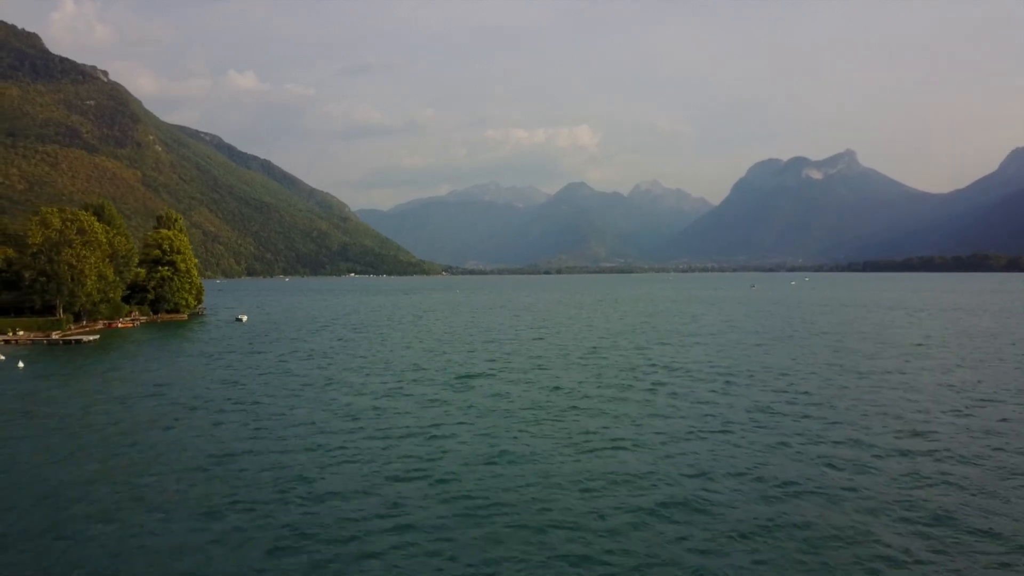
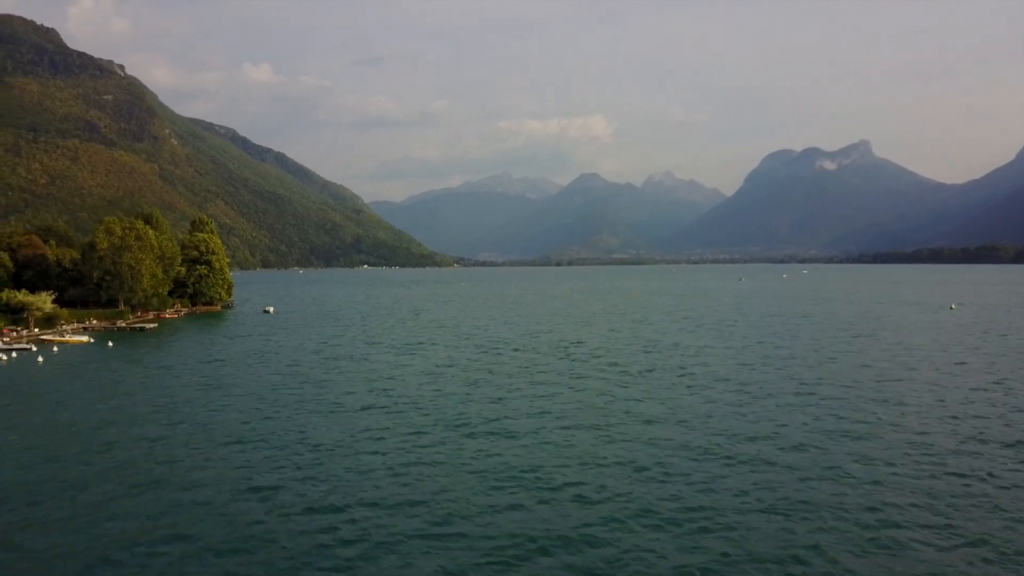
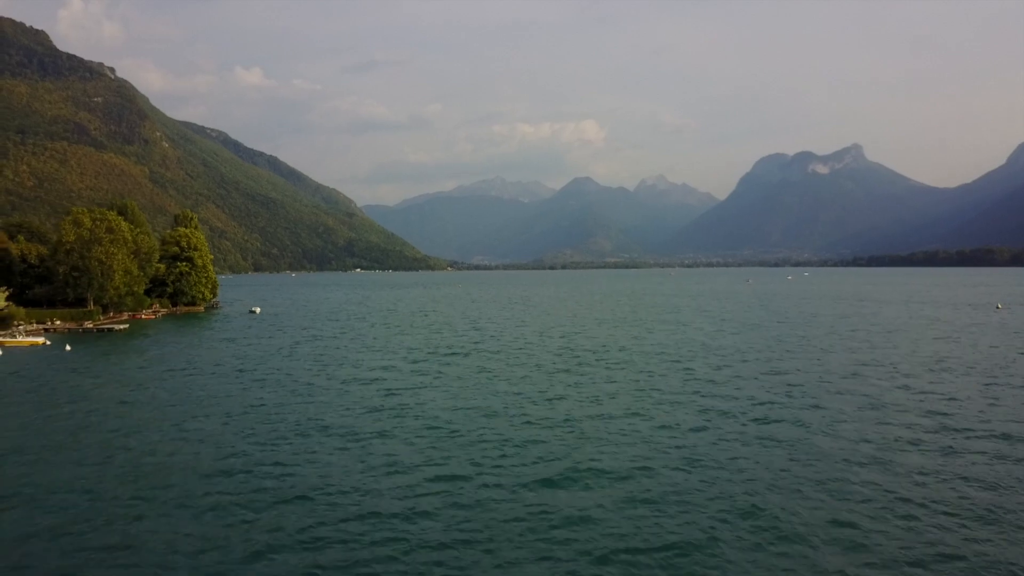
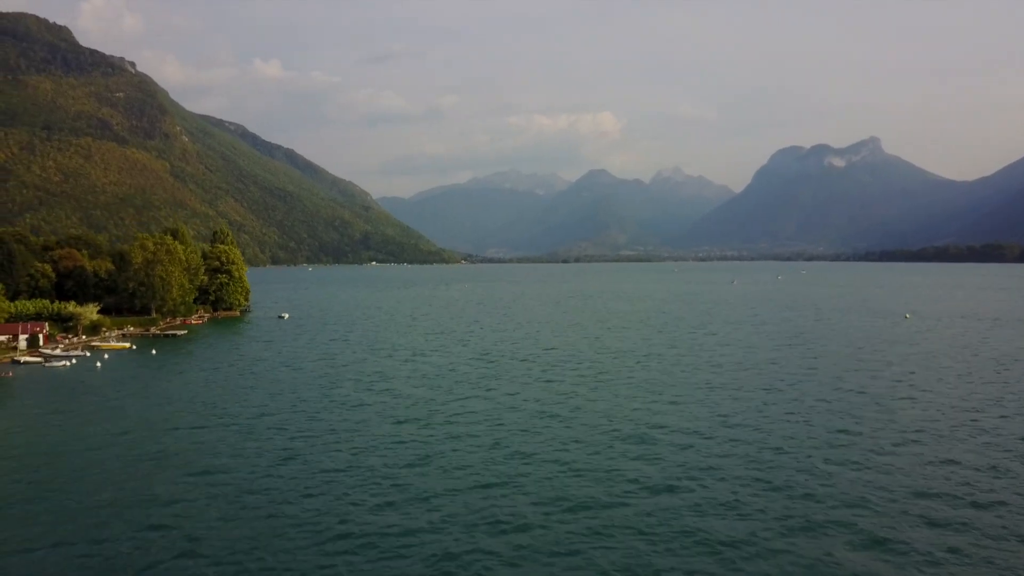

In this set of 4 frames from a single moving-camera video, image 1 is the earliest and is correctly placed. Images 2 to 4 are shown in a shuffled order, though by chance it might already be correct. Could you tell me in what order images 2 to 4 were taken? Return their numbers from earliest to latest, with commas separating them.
3, 2, 4
